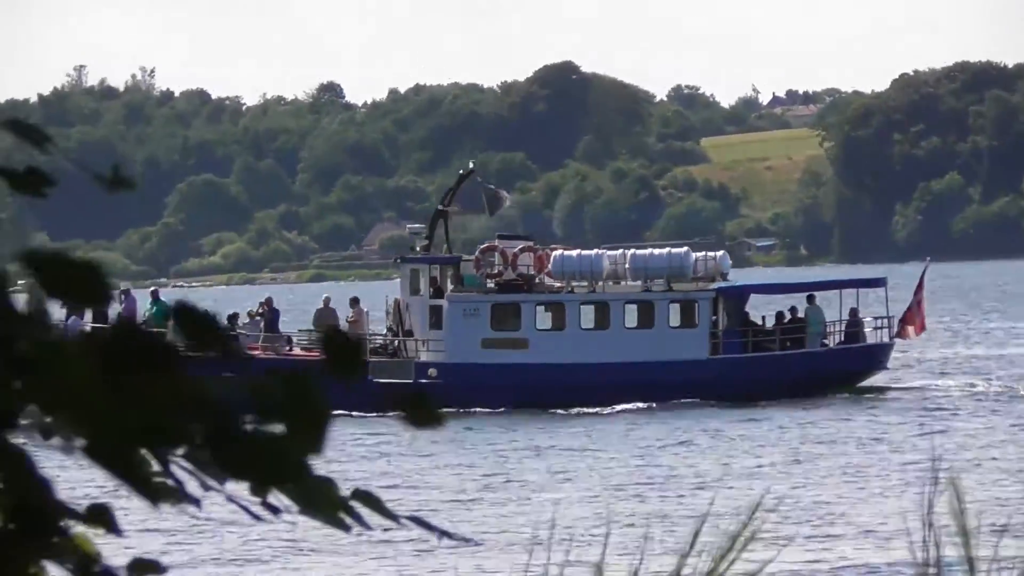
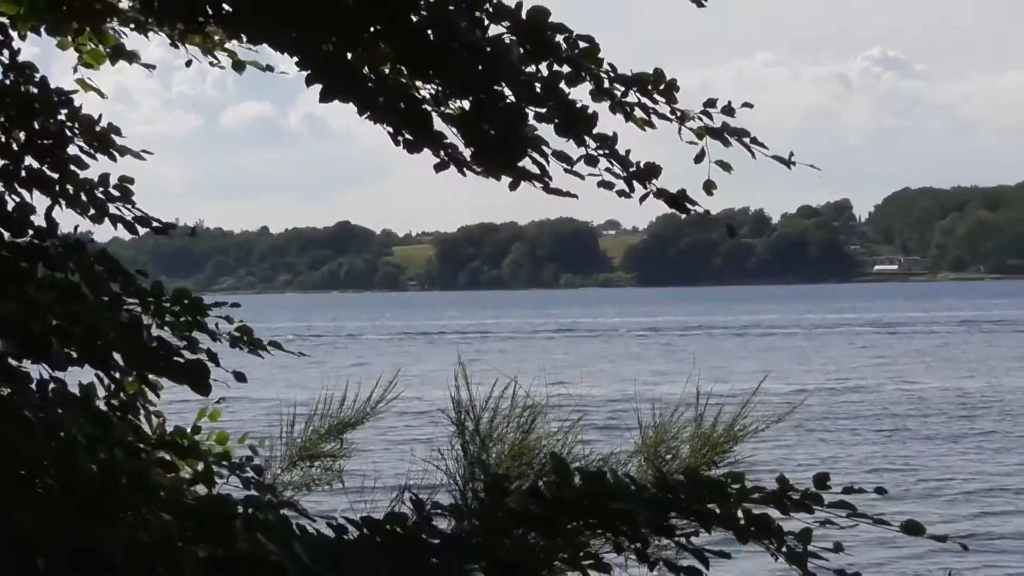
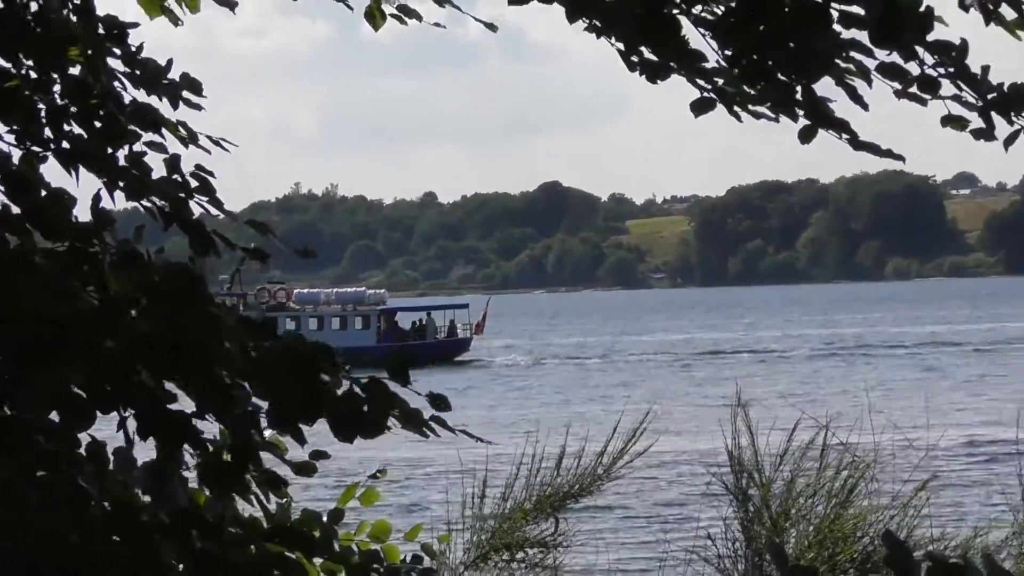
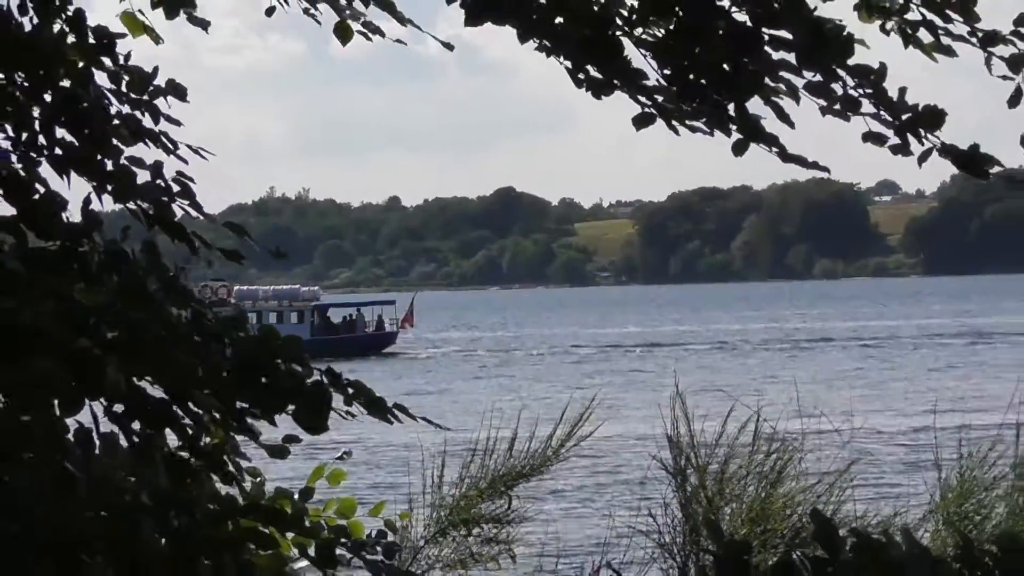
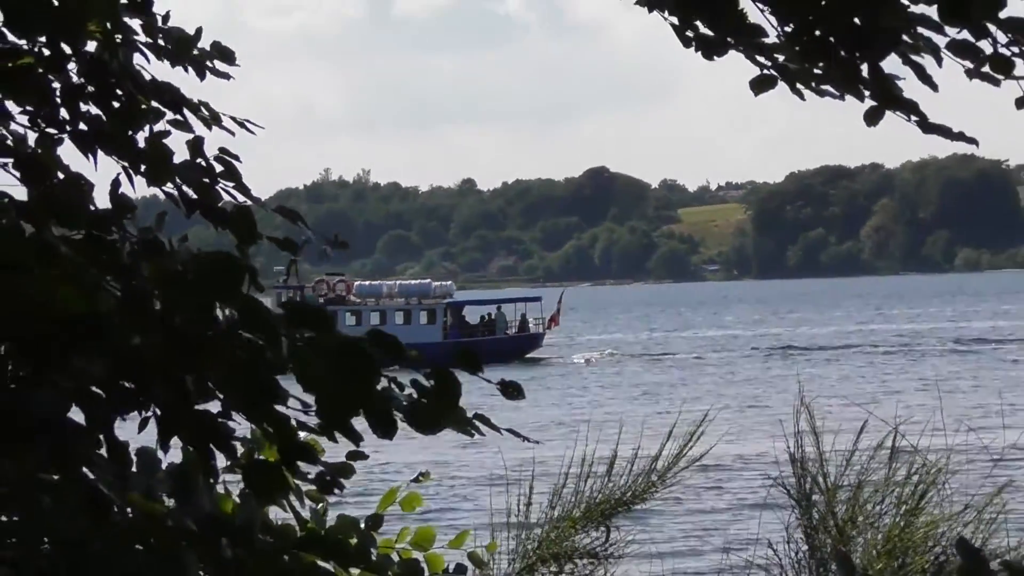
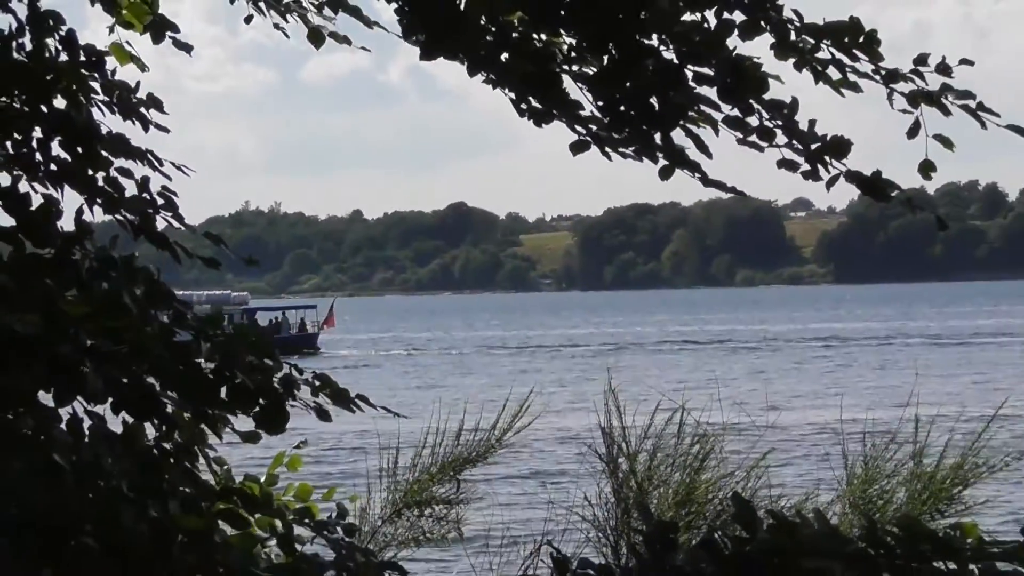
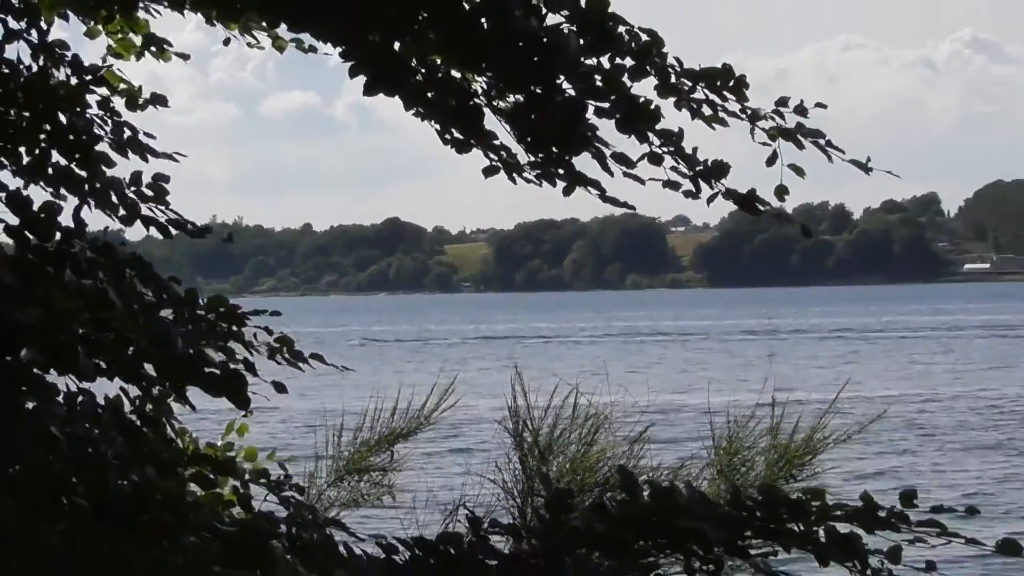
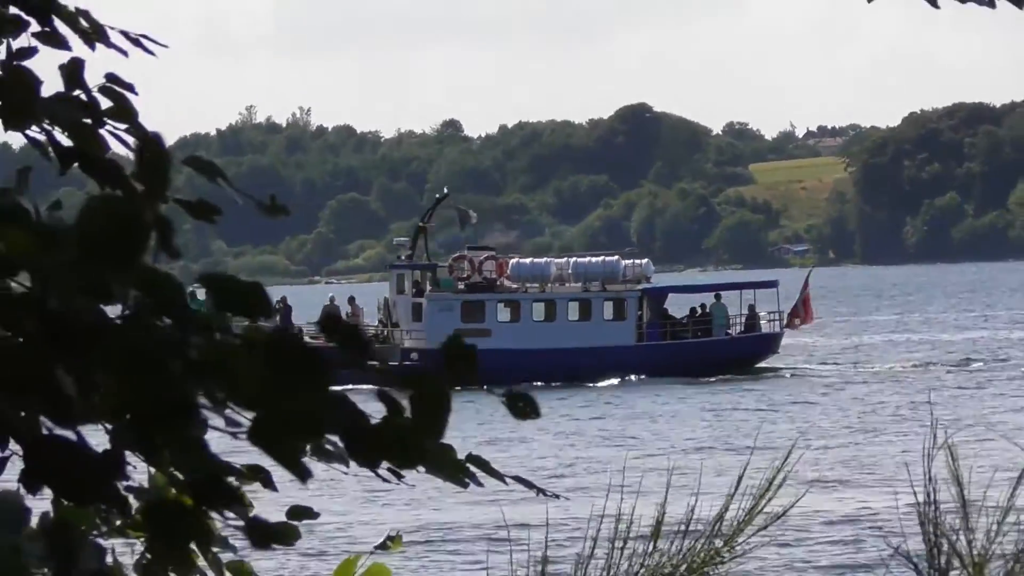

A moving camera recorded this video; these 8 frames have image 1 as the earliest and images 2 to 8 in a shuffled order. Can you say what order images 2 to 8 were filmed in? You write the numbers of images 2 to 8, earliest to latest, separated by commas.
8, 5, 3, 4, 6, 7, 2
